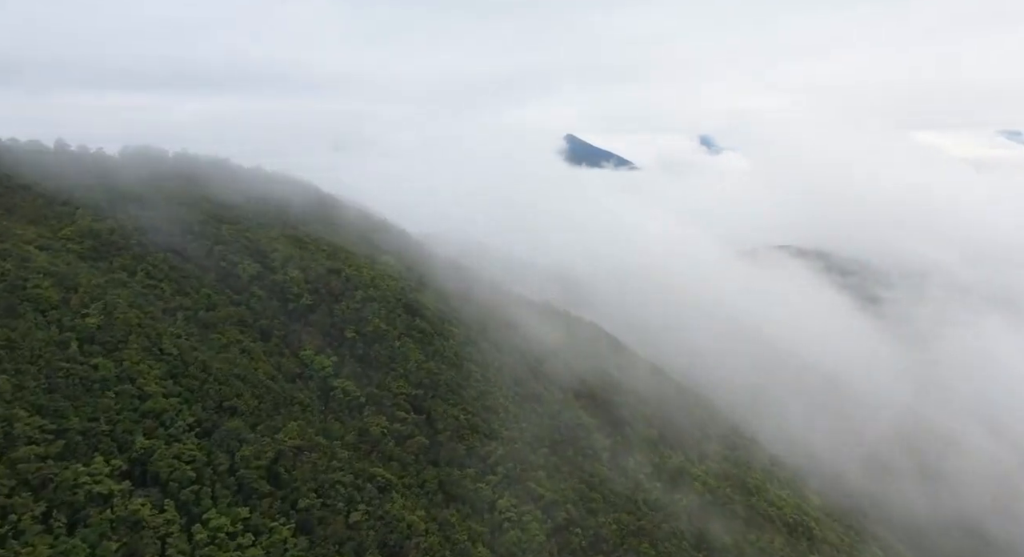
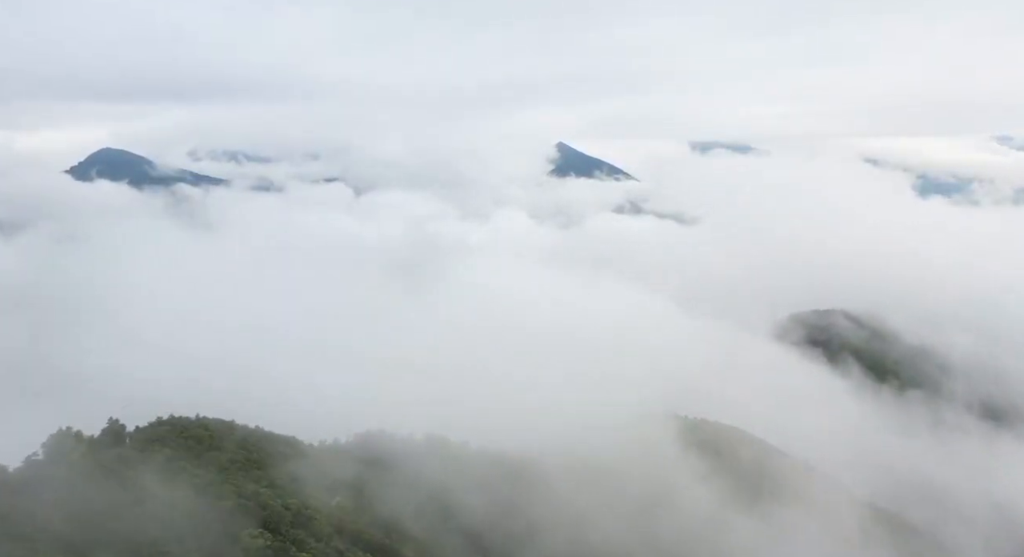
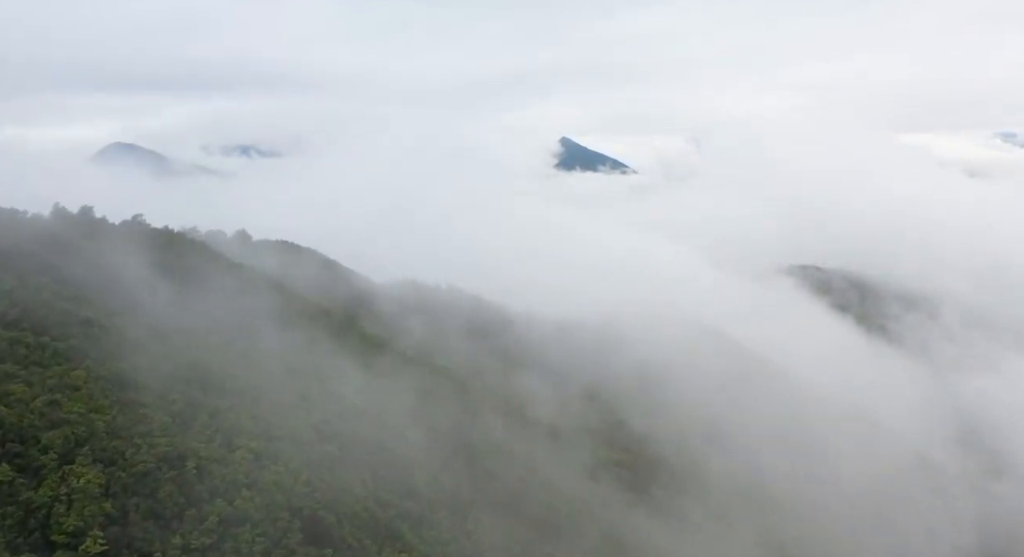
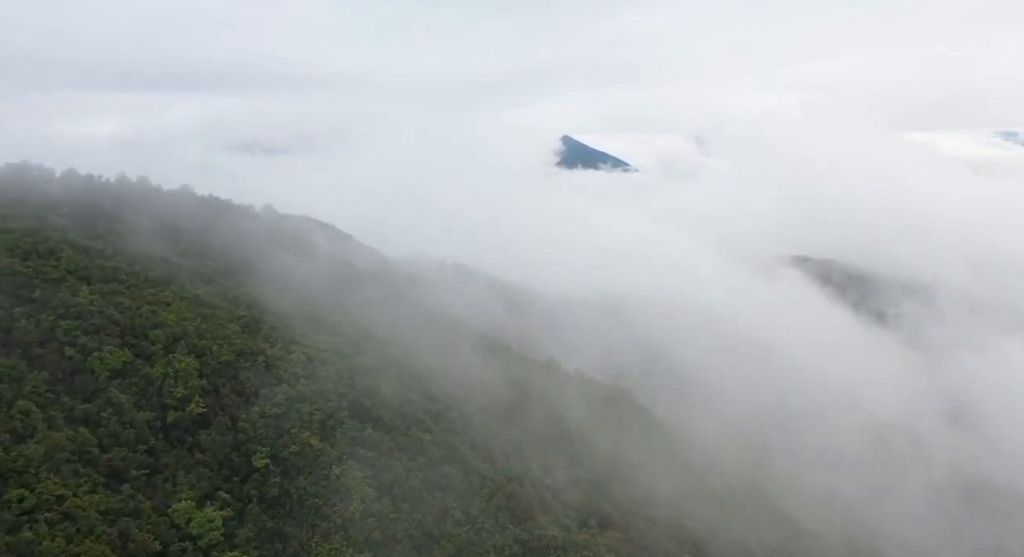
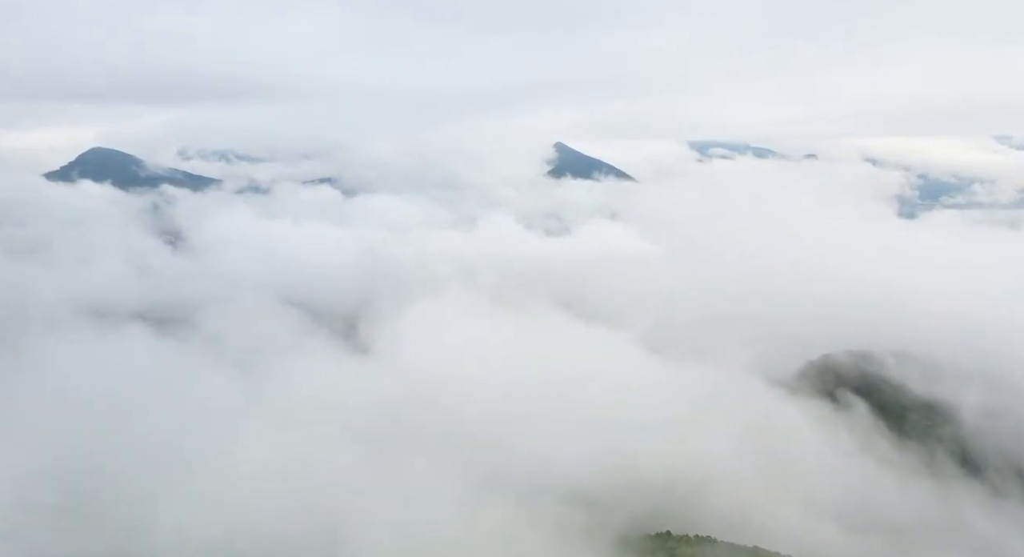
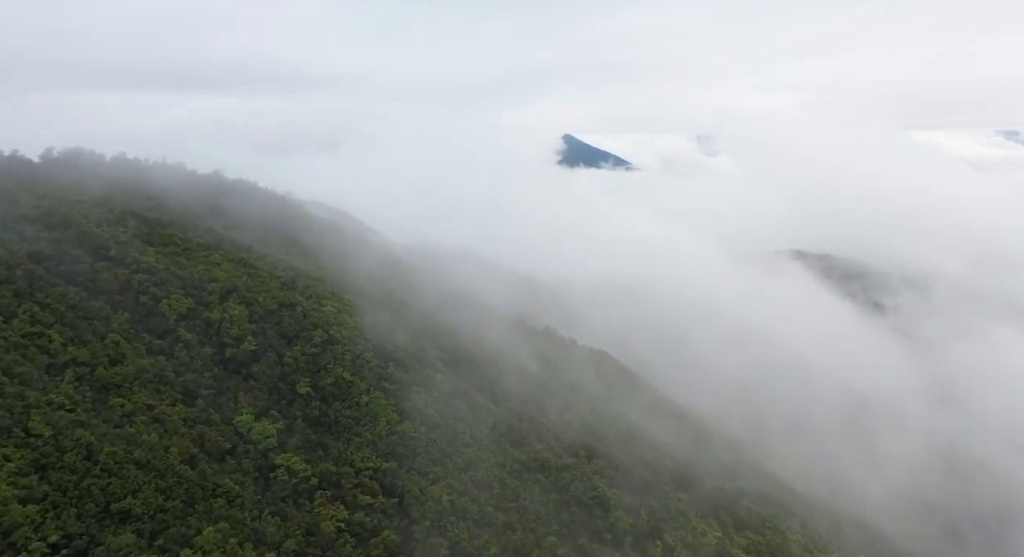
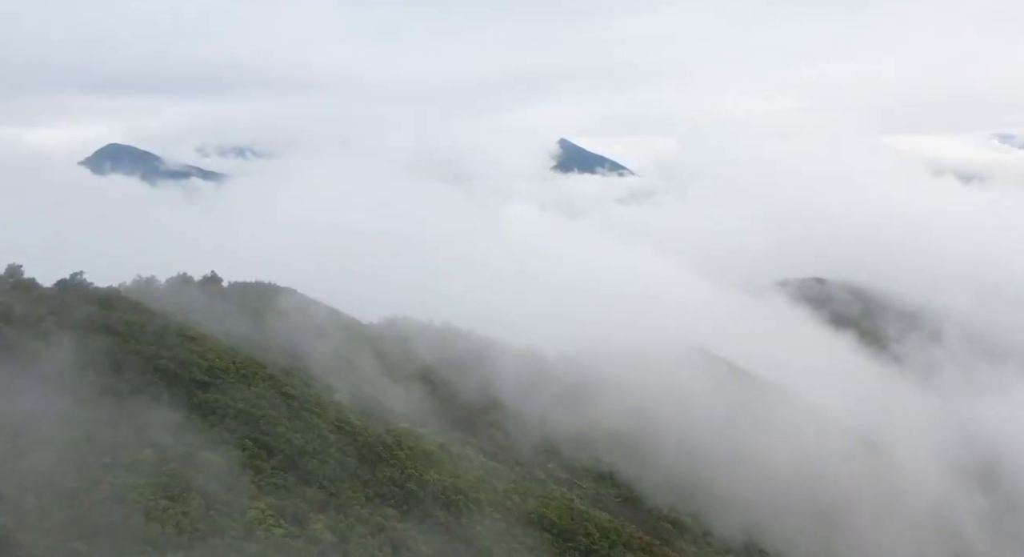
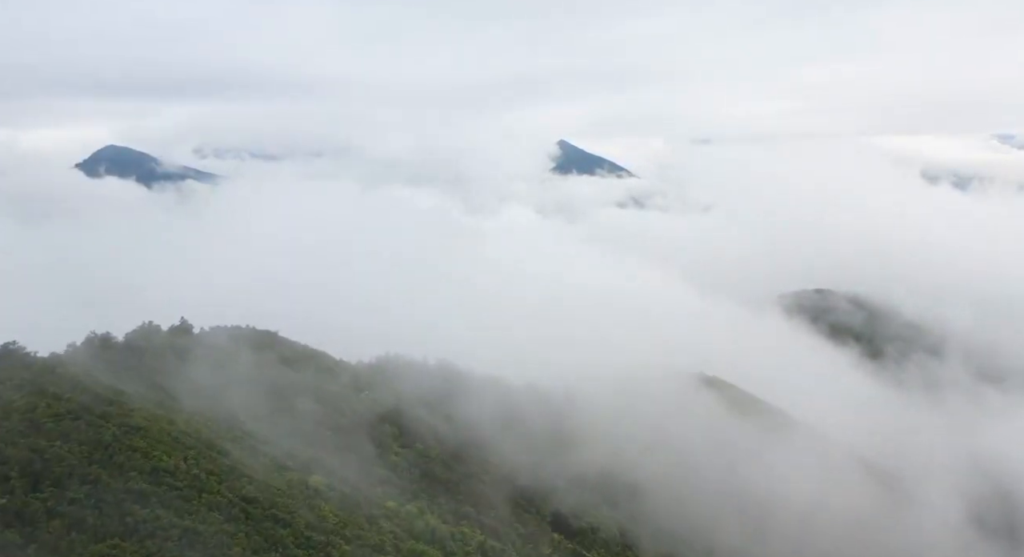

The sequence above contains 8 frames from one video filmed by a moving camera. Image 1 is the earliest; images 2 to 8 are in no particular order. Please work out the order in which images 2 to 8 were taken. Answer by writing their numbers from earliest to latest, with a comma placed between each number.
6, 4, 3, 7, 8, 2, 5
